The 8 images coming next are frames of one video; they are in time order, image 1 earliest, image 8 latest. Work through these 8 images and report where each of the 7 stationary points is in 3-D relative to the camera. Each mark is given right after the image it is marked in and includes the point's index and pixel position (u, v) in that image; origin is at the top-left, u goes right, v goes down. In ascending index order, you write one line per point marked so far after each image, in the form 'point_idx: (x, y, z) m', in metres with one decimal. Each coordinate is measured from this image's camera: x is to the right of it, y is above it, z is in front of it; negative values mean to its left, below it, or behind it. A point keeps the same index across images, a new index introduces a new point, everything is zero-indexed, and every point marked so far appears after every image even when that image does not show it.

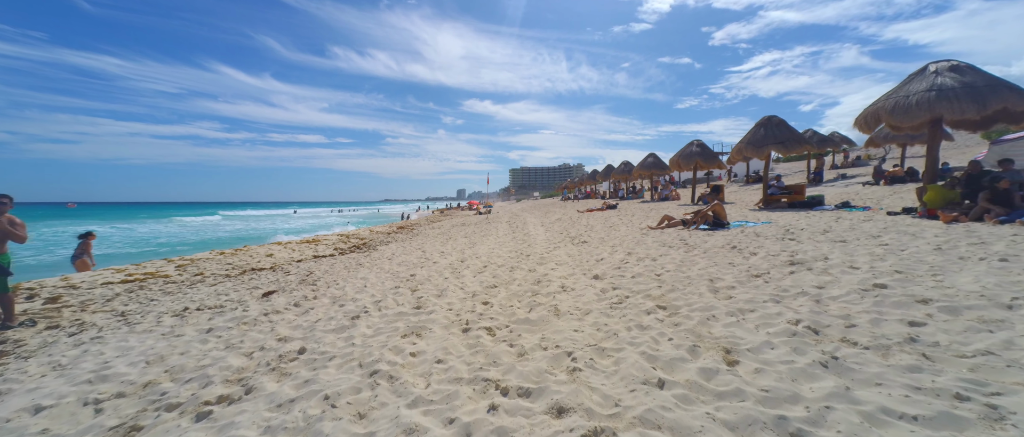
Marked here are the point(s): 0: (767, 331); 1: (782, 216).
0: (+1.9, -0.9, +2.6) m
1: (+7.0, +0.1, +9.0) m
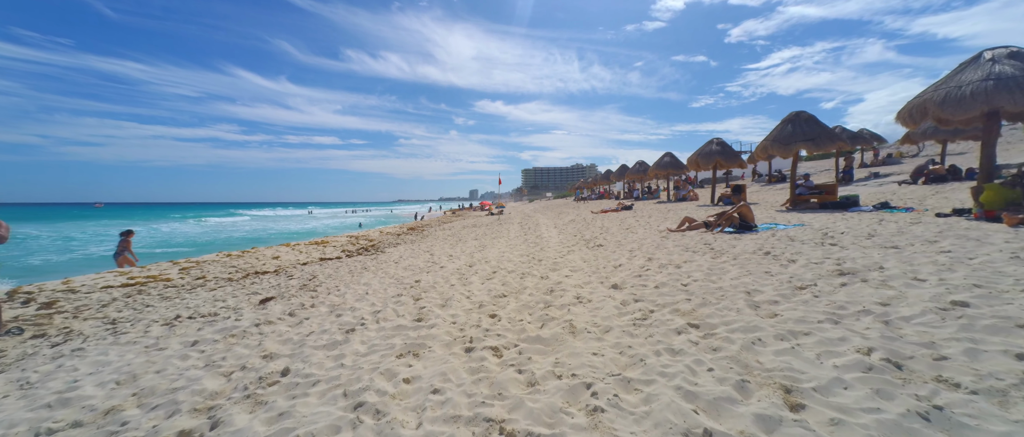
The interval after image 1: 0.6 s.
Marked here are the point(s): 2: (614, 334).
0: (+2.0, -0.9, +2.2) m
1: (+7.3, 0.0, +8.4) m
2: (+0.9, -1.0, +3.1) m
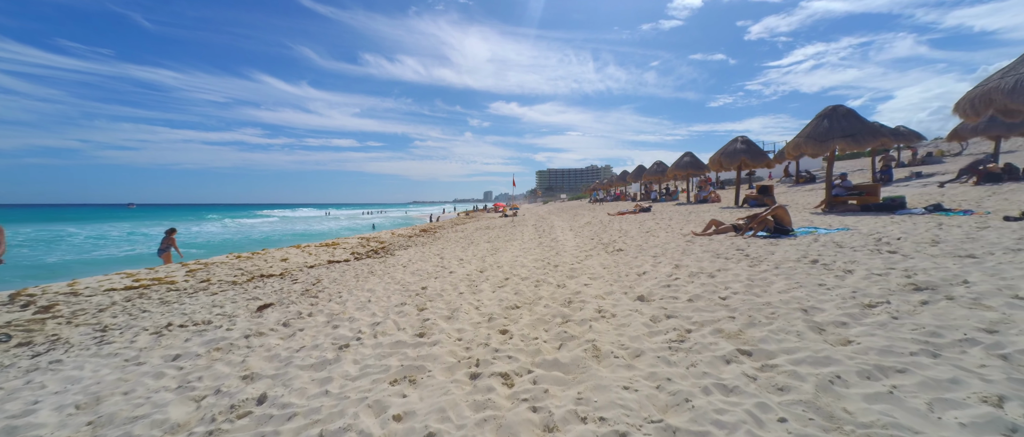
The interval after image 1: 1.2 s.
0: (+2.0, -0.9, +1.6) m
1: (+7.6, -0.1, +7.6) m
2: (+1.0, -1.0, +2.6) m
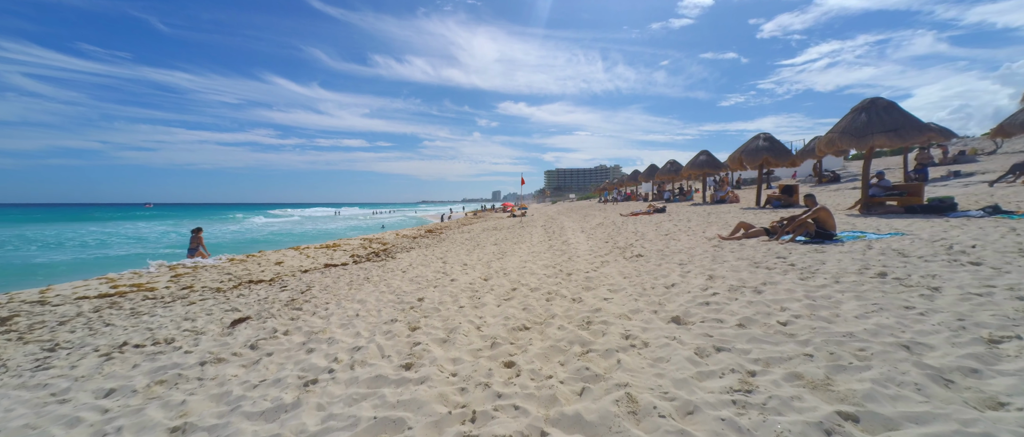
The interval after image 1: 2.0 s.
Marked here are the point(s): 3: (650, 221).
0: (+2.1, -1.0, +0.9) m
1: (+7.7, -0.1, +6.8) m
2: (+1.0, -1.1, +1.9) m
3: (+5.4, -0.1, +13.6) m
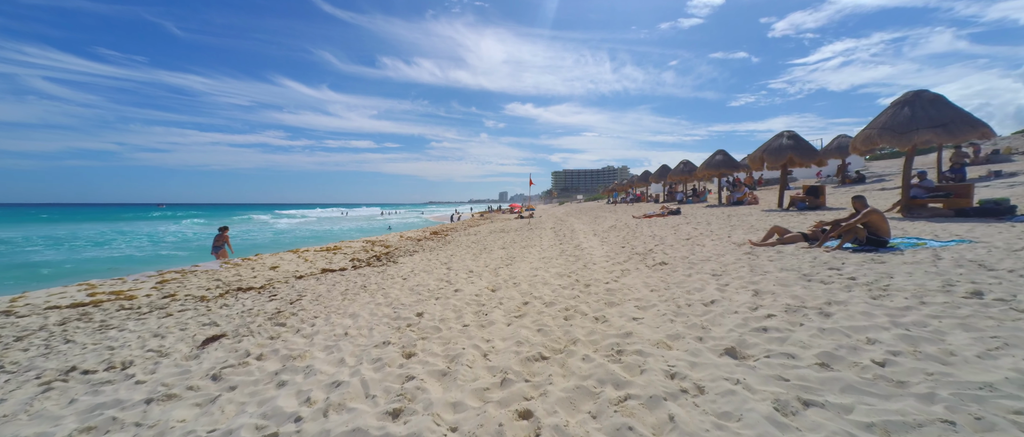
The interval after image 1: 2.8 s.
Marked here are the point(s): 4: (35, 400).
0: (+2.1, -1.0, +0.2) m
1: (+7.9, -0.2, +6.0) m
2: (+1.1, -1.1, +1.2) m
3: (+5.7, -0.2, +12.8) m
4: (-3.9, -1.4, +2.8) m
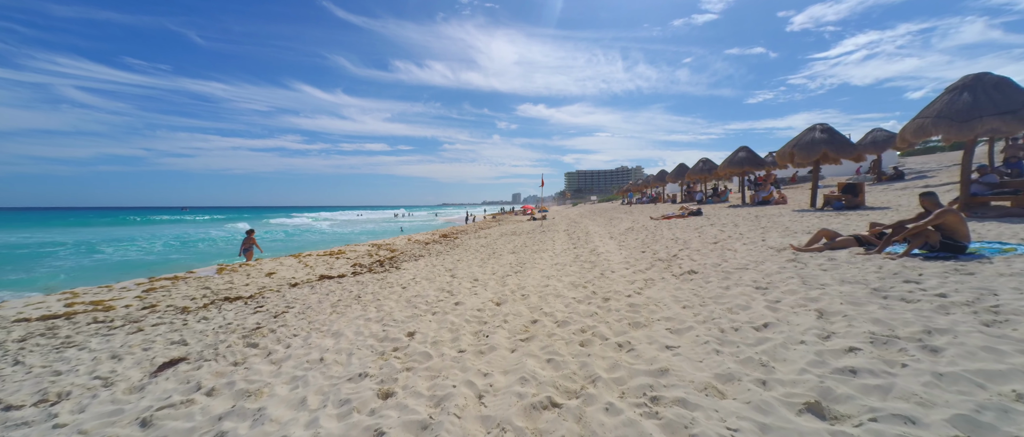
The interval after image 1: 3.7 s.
0: (+2.0, -1.0, -0.6) m
1: (+8.0, -0.2, +5.0) m
2: (+1.1, -1.2, +0.5) m
3: (+6.1, -0.2, +12.0) m
4: (-3.9, -1.5, +2.3) m
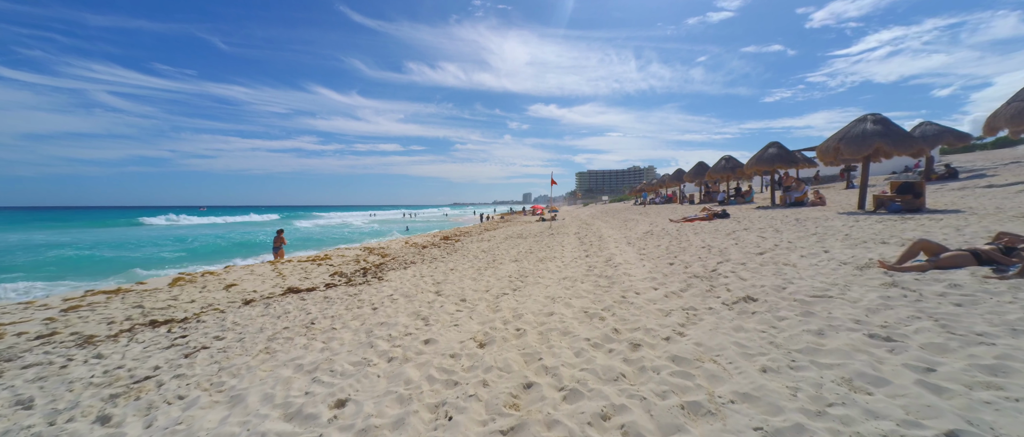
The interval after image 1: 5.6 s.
0: (+1.8, -1.1, -2.0) m
1: (+7.9, -0.3, +3.4) m
2: (+0.8, -1.2, -0.9) m
3: (+6.2, -0.4, +10.4) m
4: (-4.0, -1.6, +1.1) m
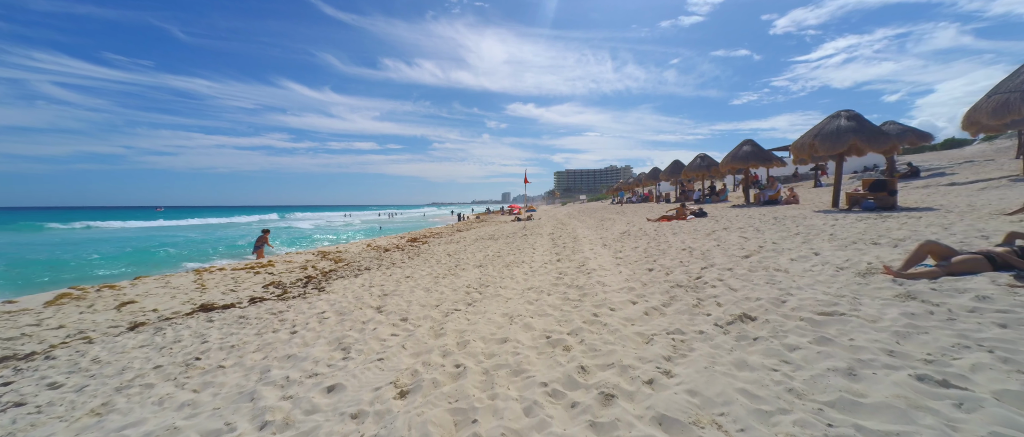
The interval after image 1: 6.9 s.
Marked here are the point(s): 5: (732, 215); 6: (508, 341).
0: (+1.6, -1.1, -2.8) m
1: (+7.4, -0.3, +2.9) m
2: (+0.6, -1.3, -1.8) m
3: (+5.3, -0.3, +9.8) m
4: (-4.4, -1.6, -0.1) m
5: (+8.0, +0.1, +12.5) m
6: (0.0, -1.1, +3.4) m
